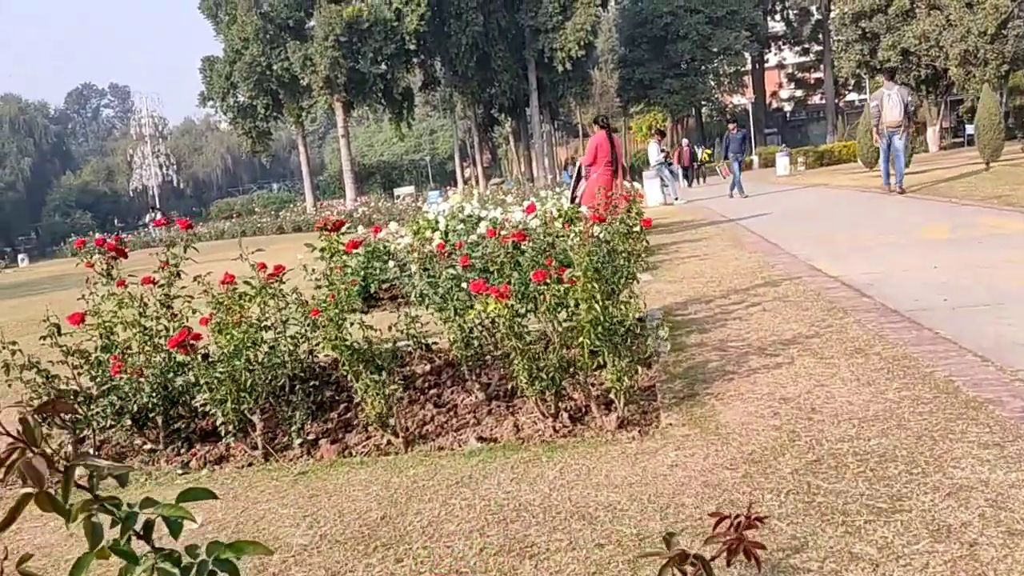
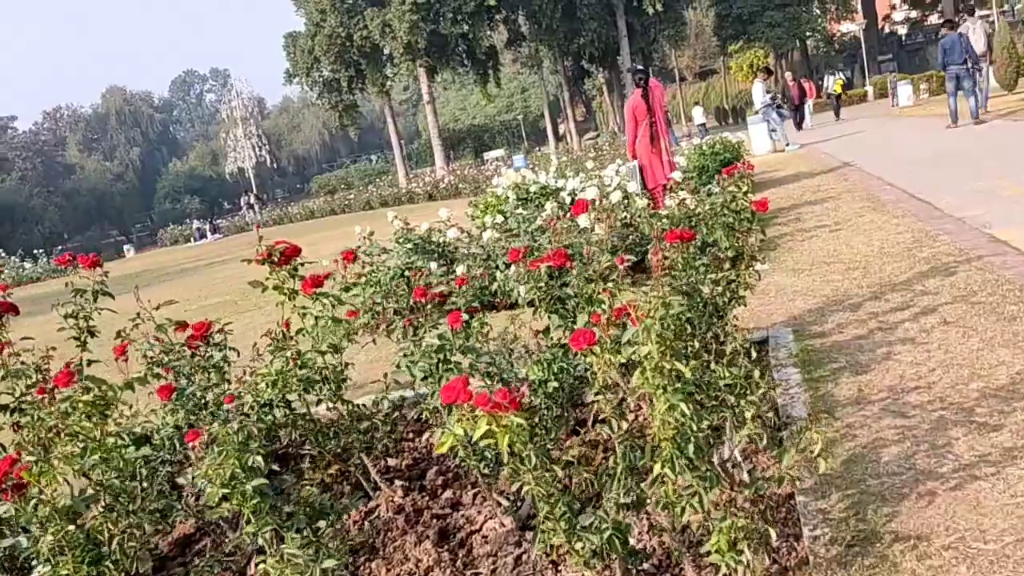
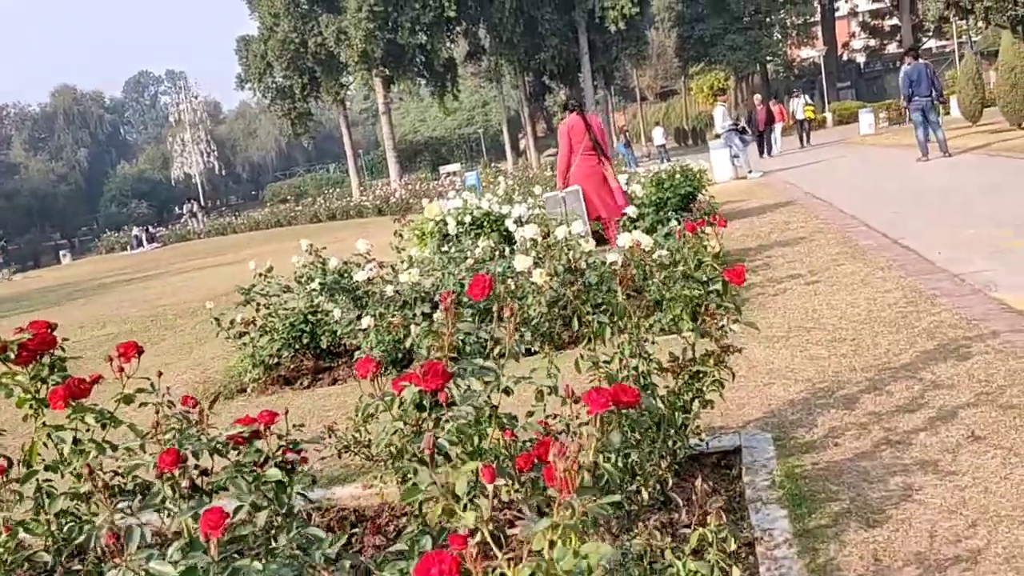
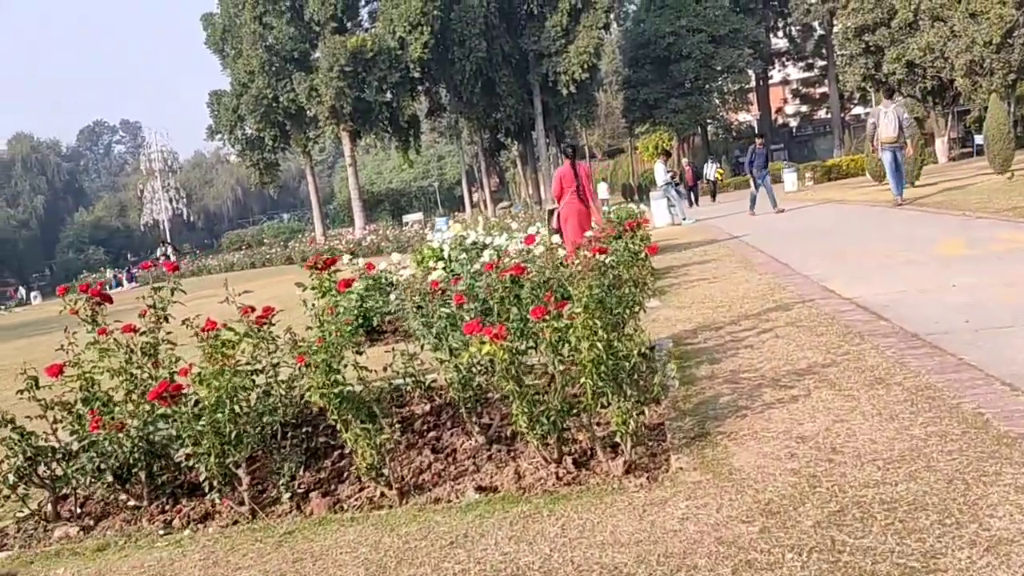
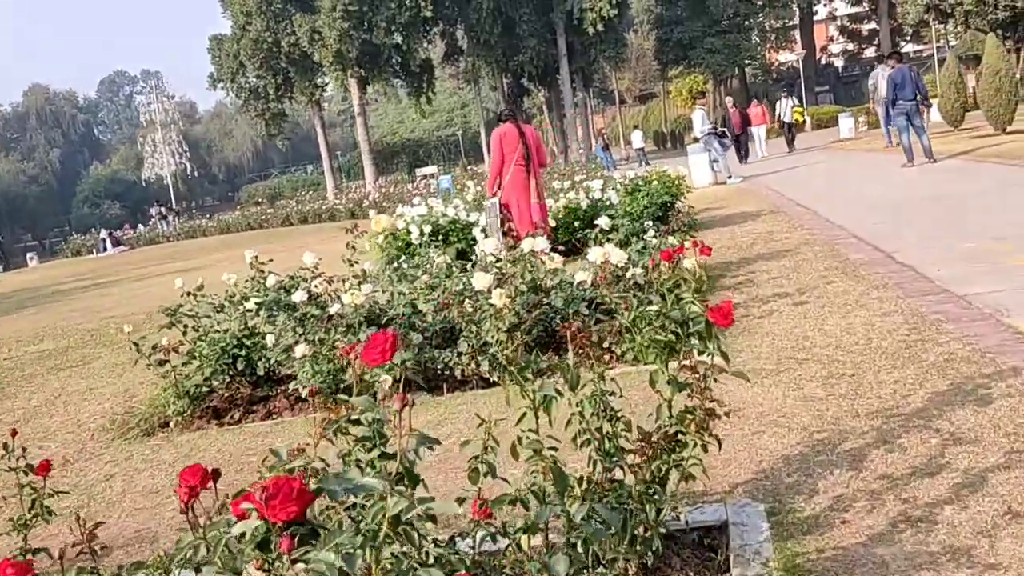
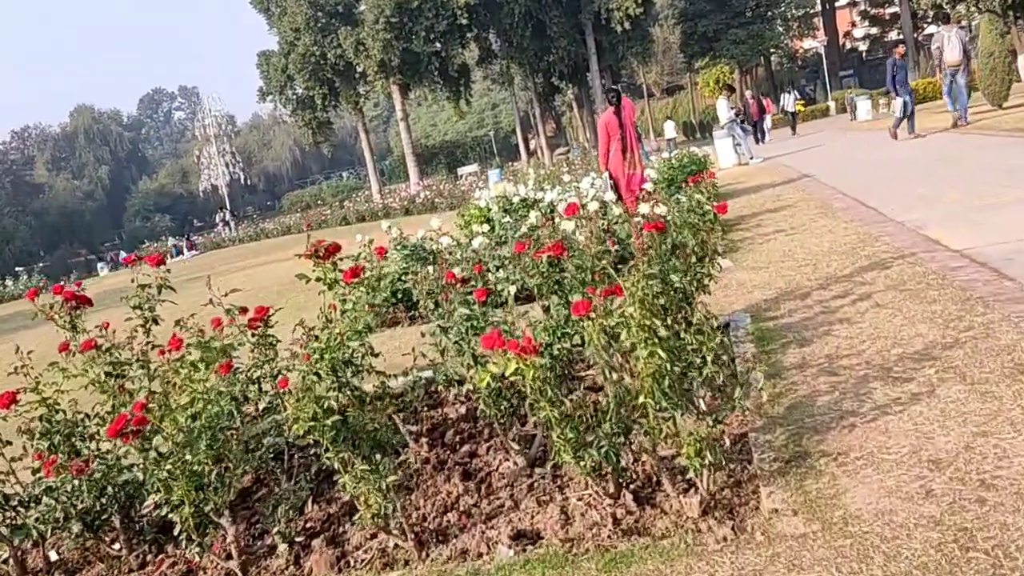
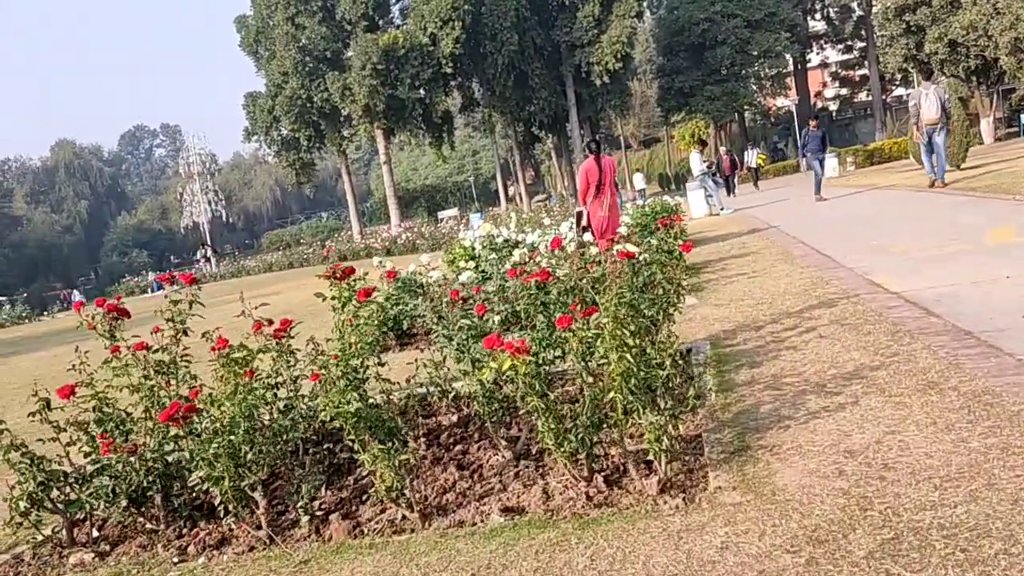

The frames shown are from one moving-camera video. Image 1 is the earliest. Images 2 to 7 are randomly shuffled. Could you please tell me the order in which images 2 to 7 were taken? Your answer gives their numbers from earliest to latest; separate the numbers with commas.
4, 7, 6, 2, 3, 5
